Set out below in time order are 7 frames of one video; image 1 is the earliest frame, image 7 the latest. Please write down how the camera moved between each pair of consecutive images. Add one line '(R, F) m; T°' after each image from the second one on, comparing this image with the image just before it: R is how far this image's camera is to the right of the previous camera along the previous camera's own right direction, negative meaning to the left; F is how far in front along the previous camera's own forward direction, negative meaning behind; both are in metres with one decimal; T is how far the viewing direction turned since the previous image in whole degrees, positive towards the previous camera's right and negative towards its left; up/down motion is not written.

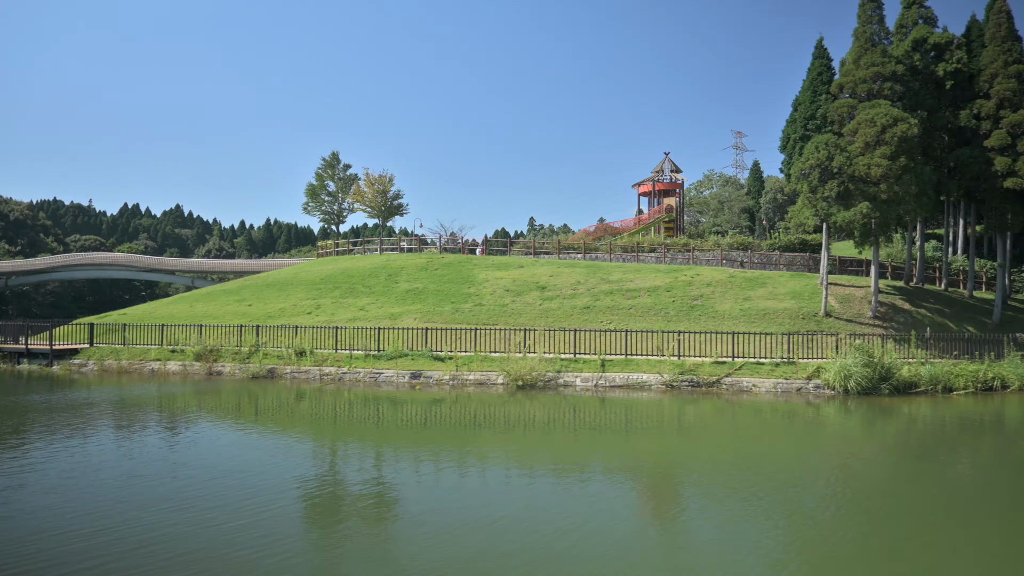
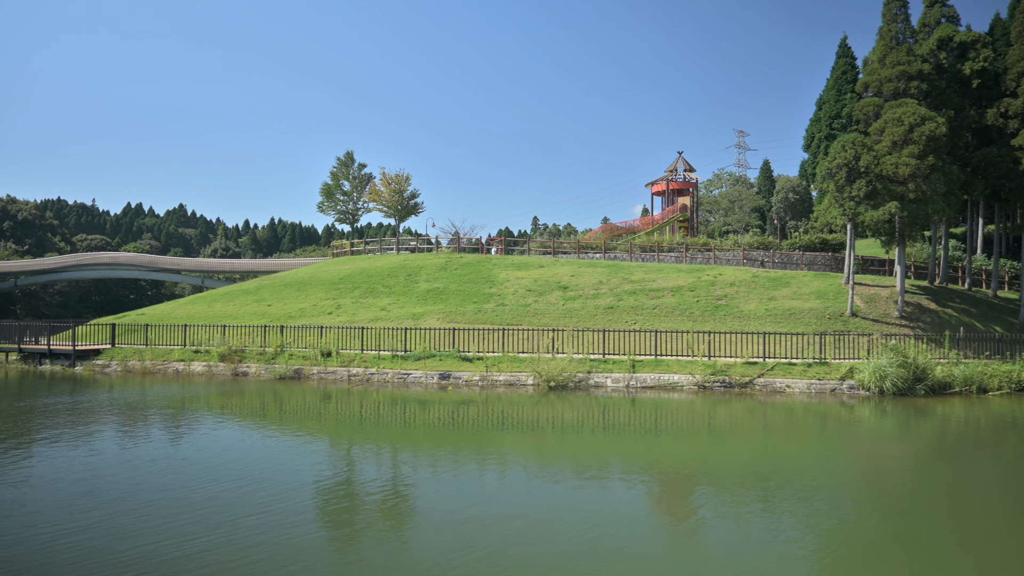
(-1.0, +0.1) m; 0°
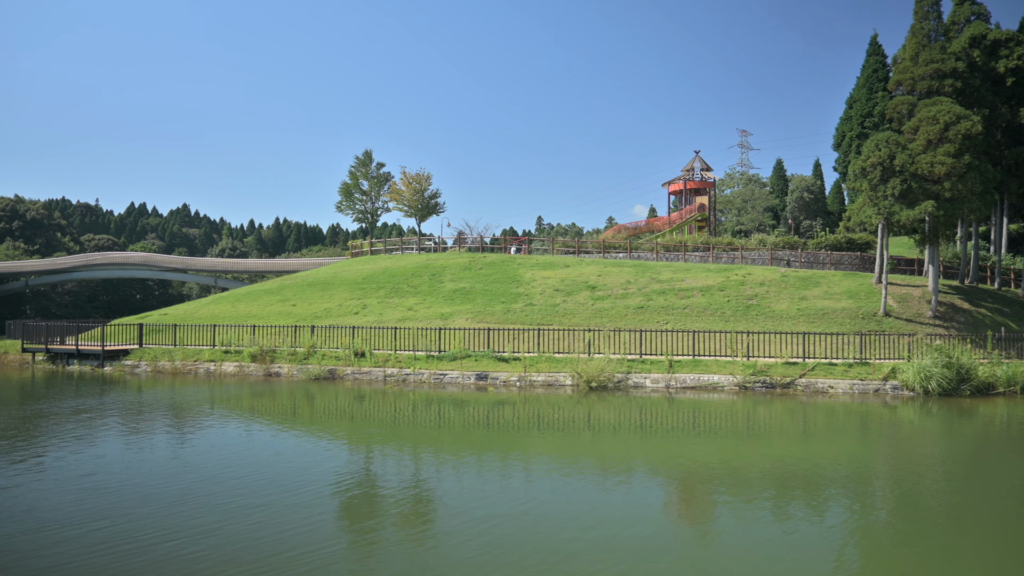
(-1.3, +0.2) m; 0°
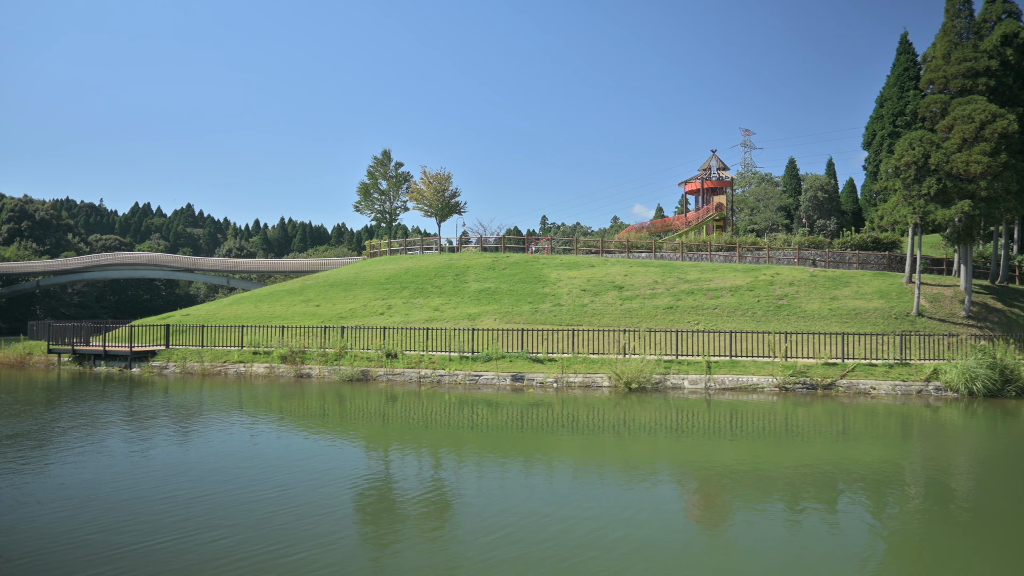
(-1.2, +0.2) m; 0°
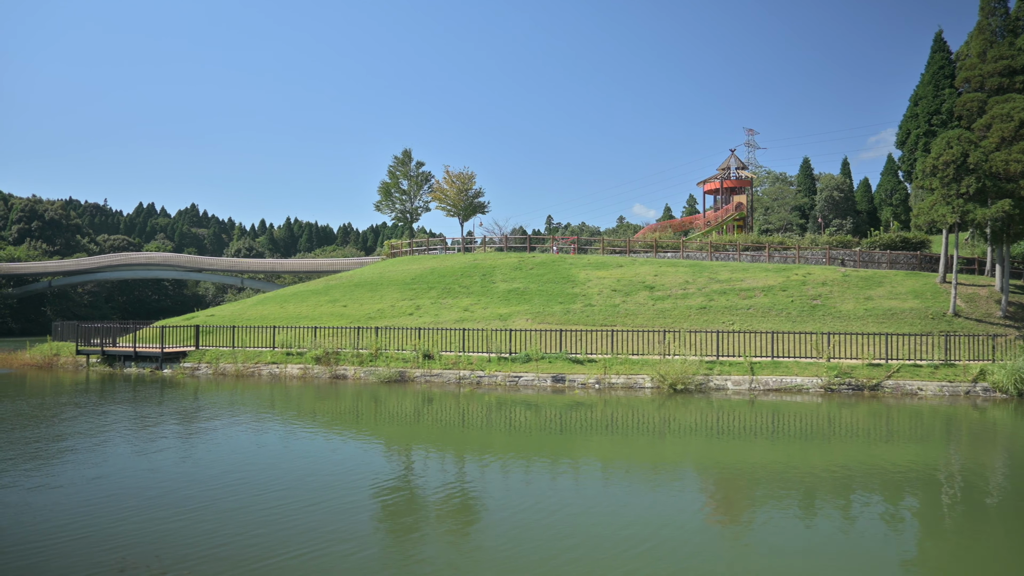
(-1.4, +0.2) m; 0°
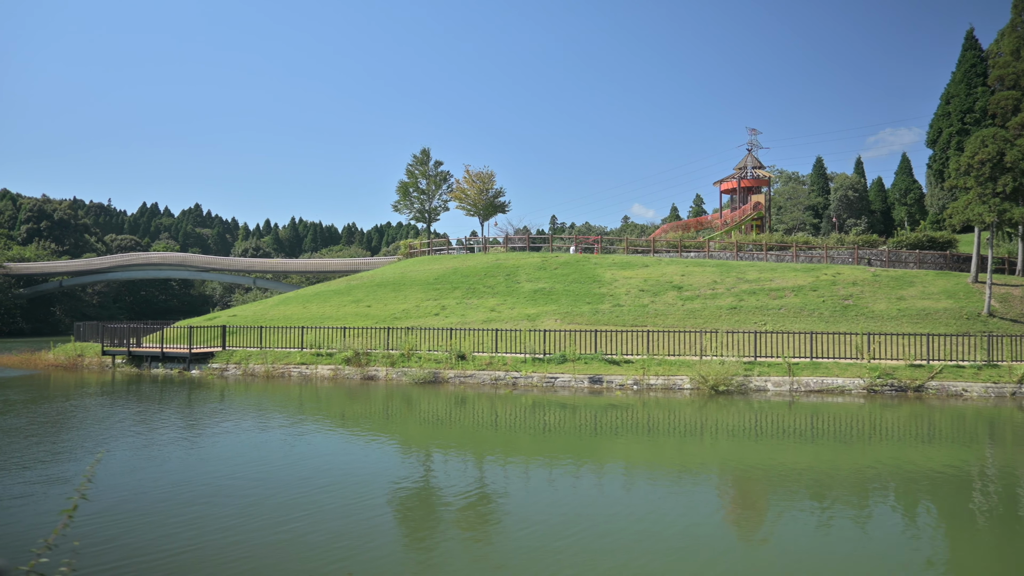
(-1.2, +0.2) m; 0°
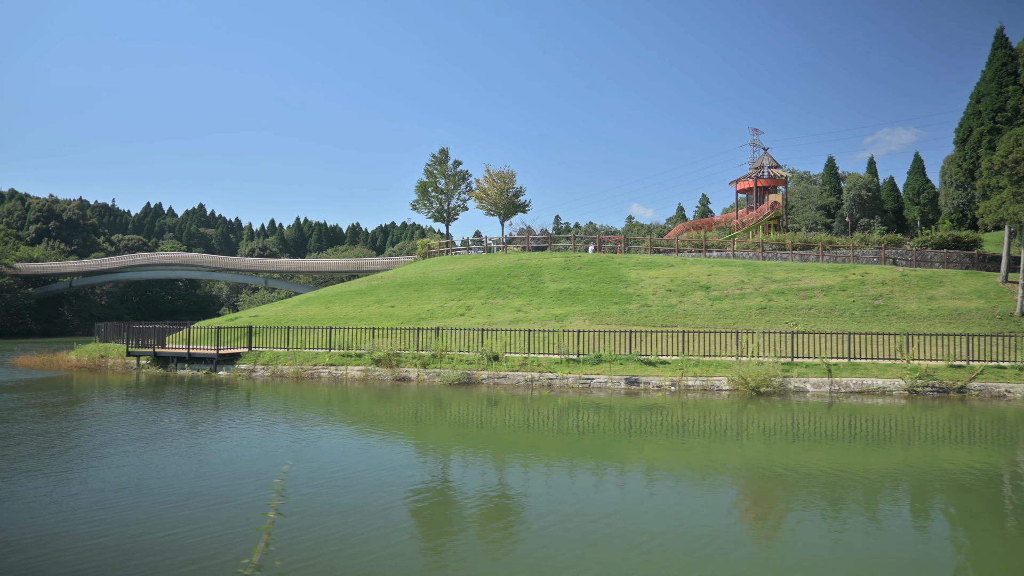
(-1.2, +0.2) m; 0°
